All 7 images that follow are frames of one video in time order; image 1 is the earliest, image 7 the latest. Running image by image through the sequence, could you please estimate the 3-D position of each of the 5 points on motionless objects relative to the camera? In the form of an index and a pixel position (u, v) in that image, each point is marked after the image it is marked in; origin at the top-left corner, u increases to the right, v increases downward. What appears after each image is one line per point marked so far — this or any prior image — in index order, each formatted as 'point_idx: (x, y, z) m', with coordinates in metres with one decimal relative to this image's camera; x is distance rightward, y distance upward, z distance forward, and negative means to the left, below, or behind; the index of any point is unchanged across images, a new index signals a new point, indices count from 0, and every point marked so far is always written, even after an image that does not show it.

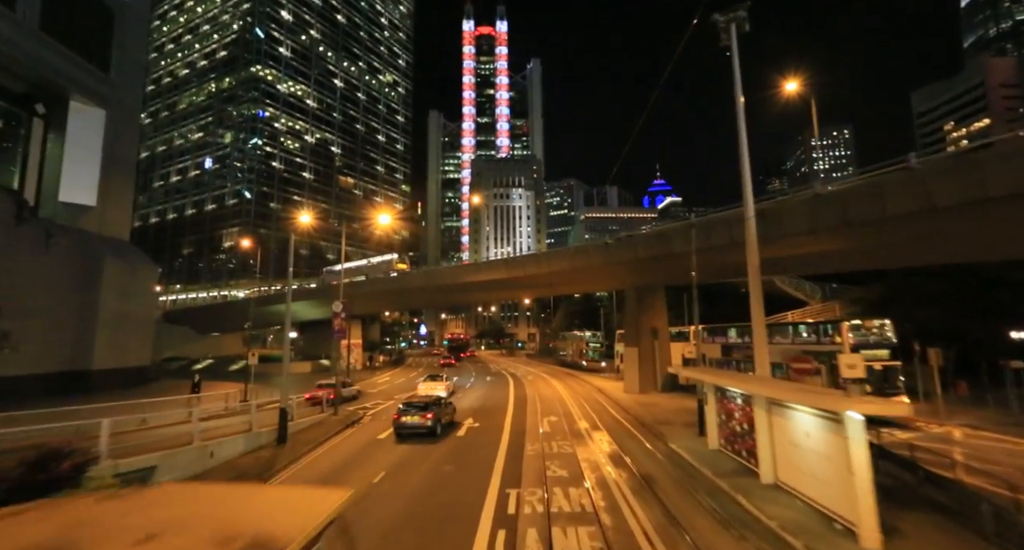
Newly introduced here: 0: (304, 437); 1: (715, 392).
0: (-8.4, -6.5, +18.5) m
1: (+6.3, -3.7, +14.5) m
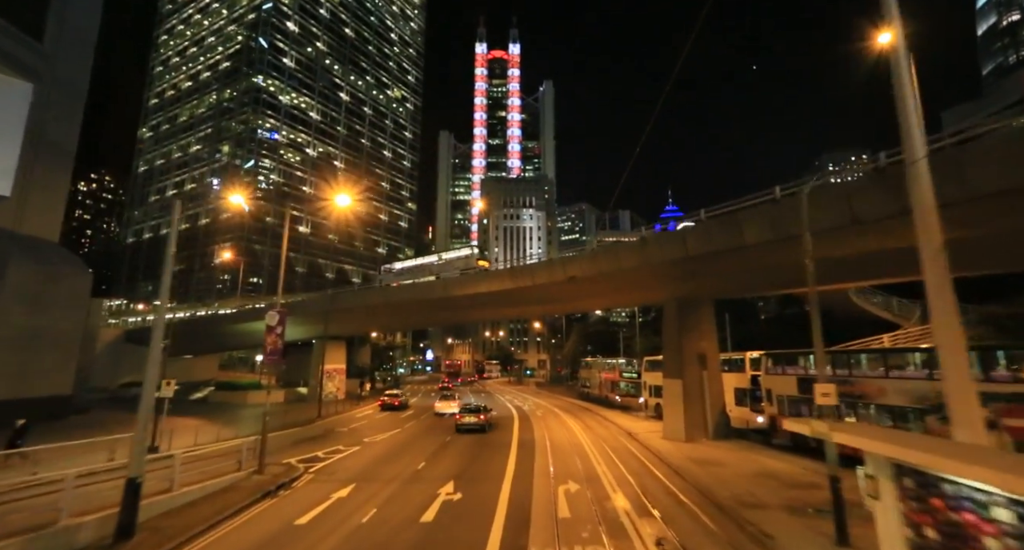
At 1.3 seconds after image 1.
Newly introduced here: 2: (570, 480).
0: (-8.5, -6.1, +11.5) m
1: (+6.2, -3.3, +7.3) m
2: (+2.0, -7.2, +16.1) m
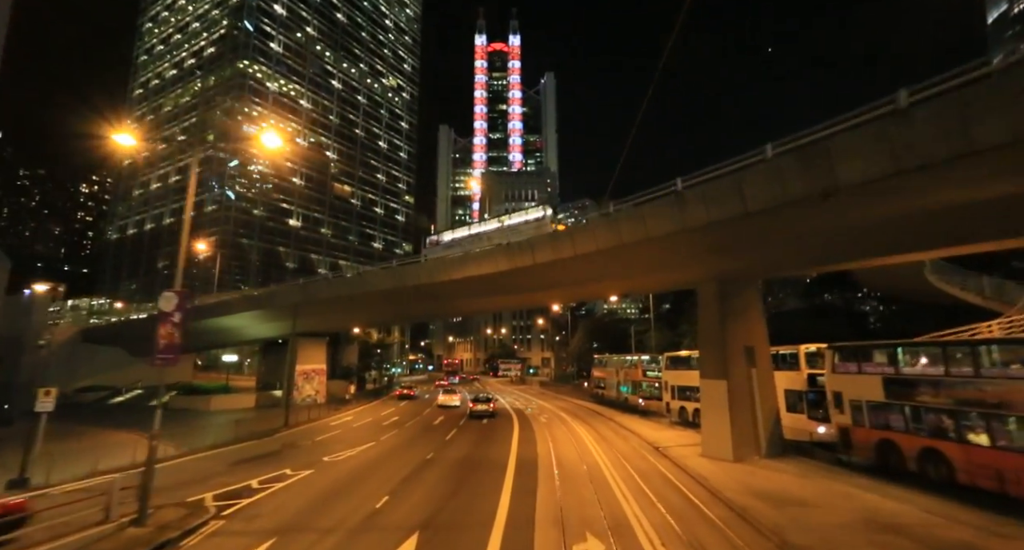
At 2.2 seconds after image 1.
0: (-8.7, -5.2, +6.5) m
1: (+5.9, -2.2, +2.2) m
2: (+1.8, -6.1, +11.1) m
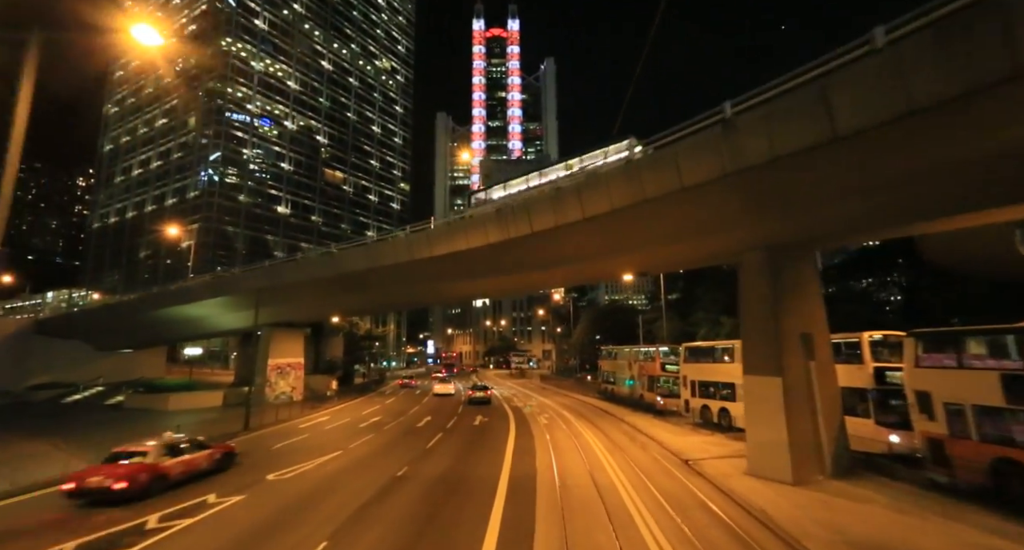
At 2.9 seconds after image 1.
0: (-9.0, -4.5, +2.5) m
1: (+5.5, -1.4, -1.9) m
2: (+1.5, -5.2, +7.0) m
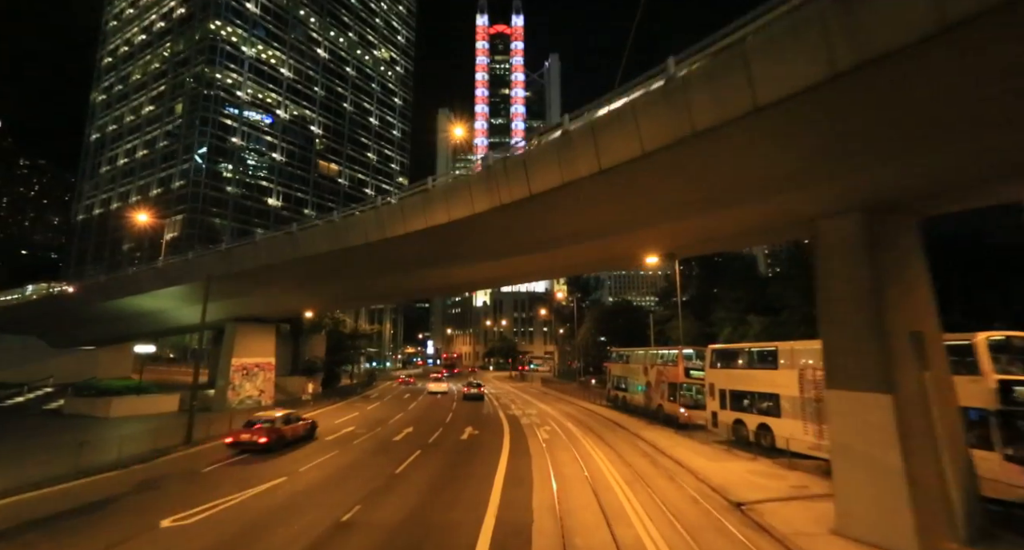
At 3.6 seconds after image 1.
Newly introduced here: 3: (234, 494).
0: (-9.4, -3.7, -1.8) m
1: (+5.2, -0.8, -6.3) m
2: (+1.2, -4.6, +2.7) m
3: (-9.0, -6.9, +14.5) m
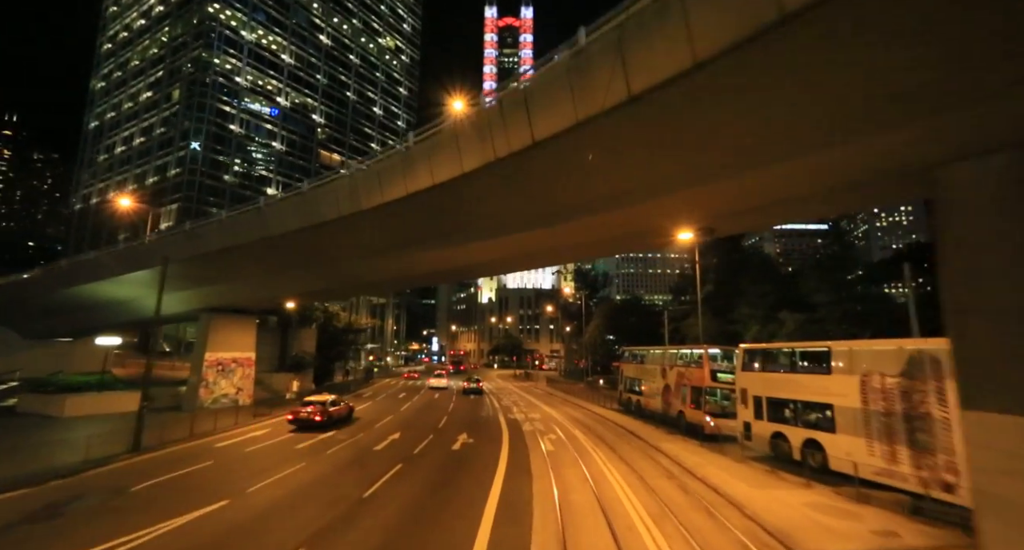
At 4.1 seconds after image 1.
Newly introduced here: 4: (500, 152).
0: (-9.8, -3.0, -4.8) m
1: (+4.7, -0.3, -9.5) m
2: (+0.9, -4.0, -0.5) m
3: (-9.2, -6.2, +11.5) m
4: (-0.4, +2.9, +11.1) m
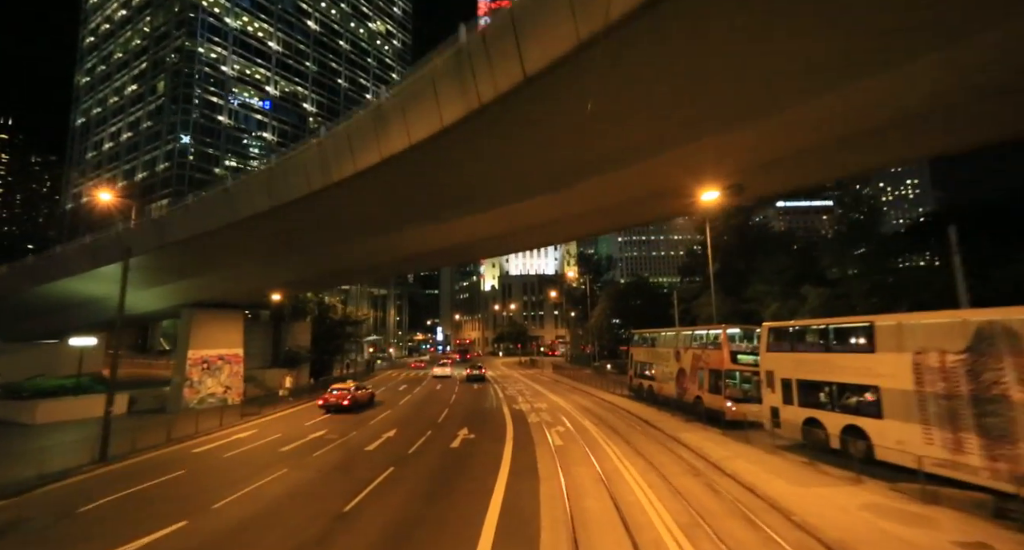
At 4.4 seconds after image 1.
0: (-9.9, -3.2, -6.6) m
1: (+4.5, -0.1, -11.5) m
2: (+0.8, -3.7, -2.3) m
3: (-9.1, -5.9, +9.8) m
4: (-0.6, +3.4, +9.1) m
